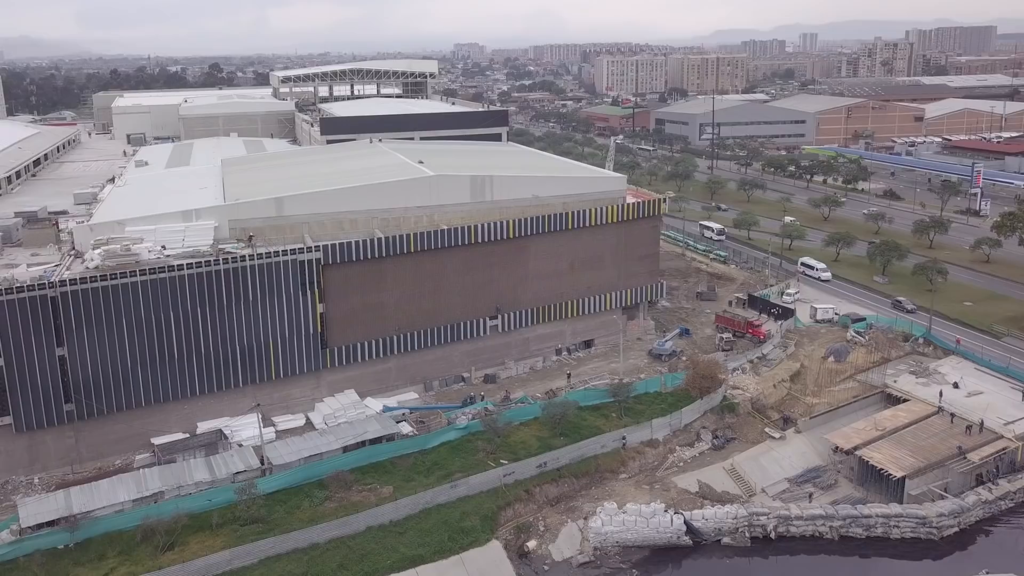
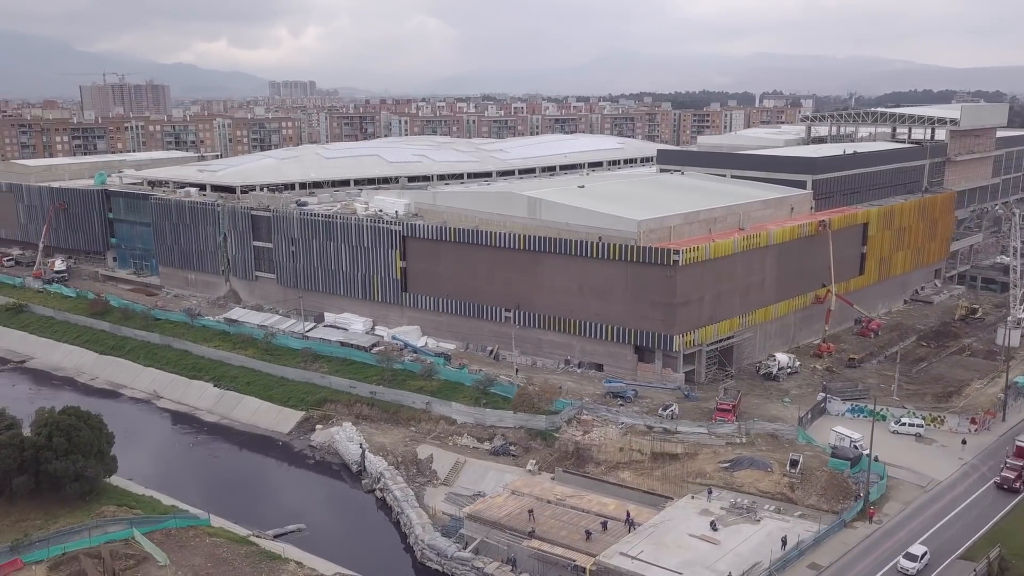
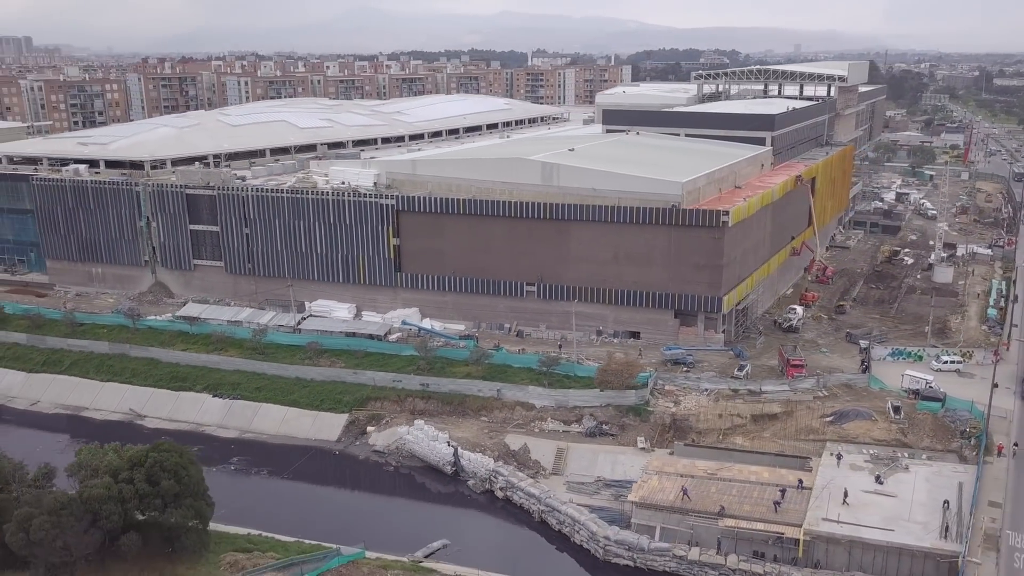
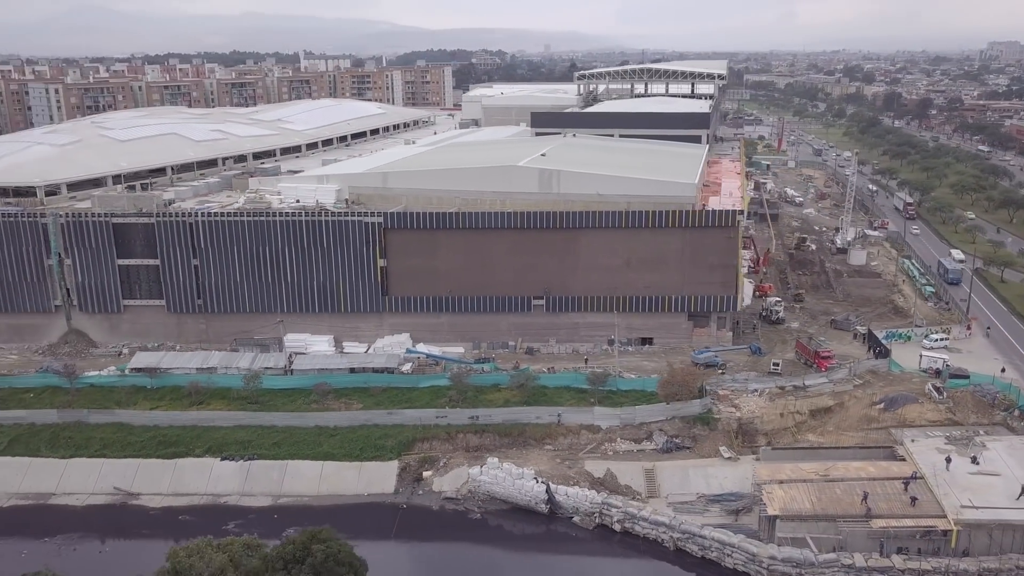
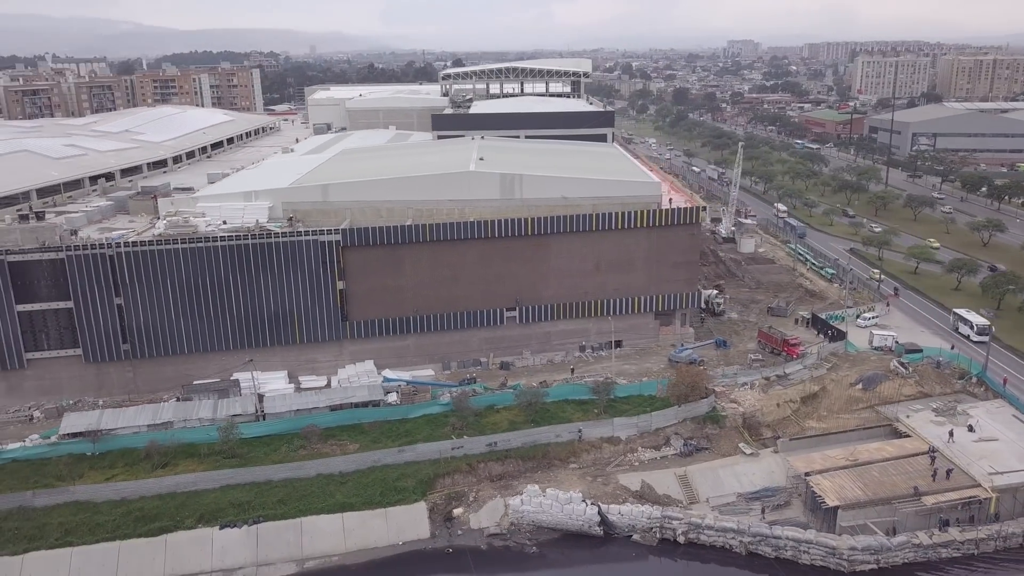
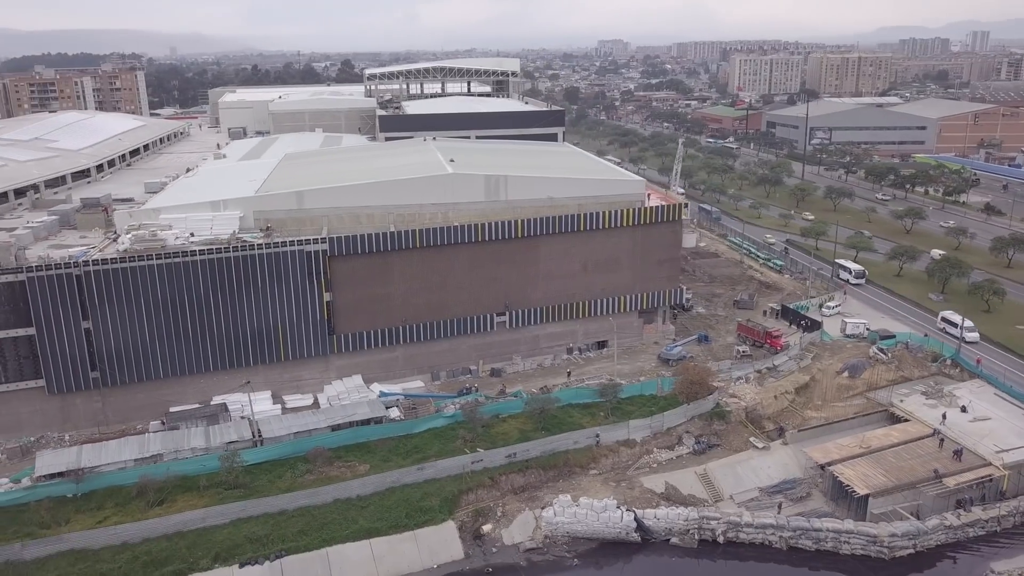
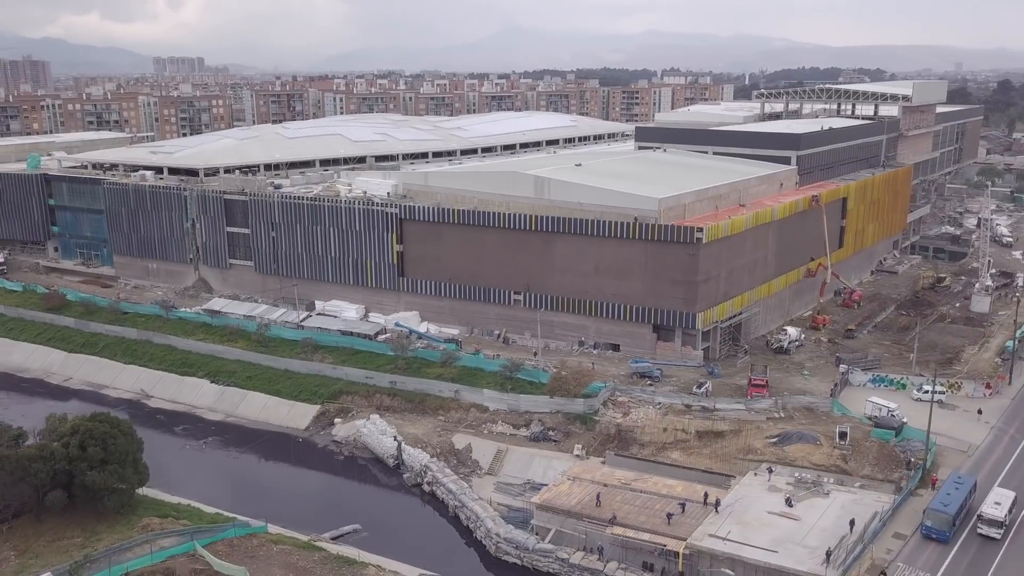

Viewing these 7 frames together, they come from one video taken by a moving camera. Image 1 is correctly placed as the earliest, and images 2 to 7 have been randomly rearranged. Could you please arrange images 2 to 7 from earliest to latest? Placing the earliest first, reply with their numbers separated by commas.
6, 5, 4, 3, 7, 2
